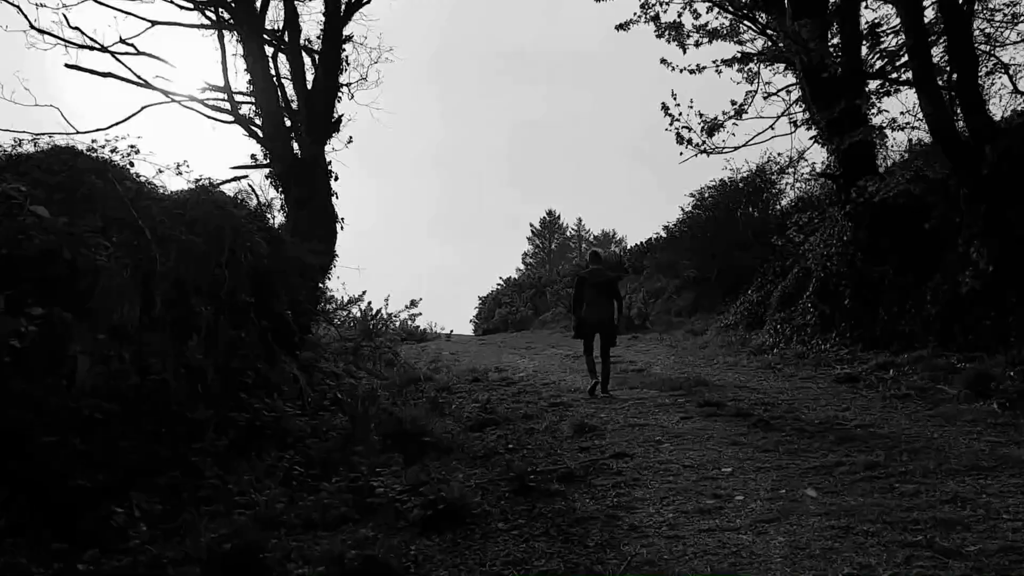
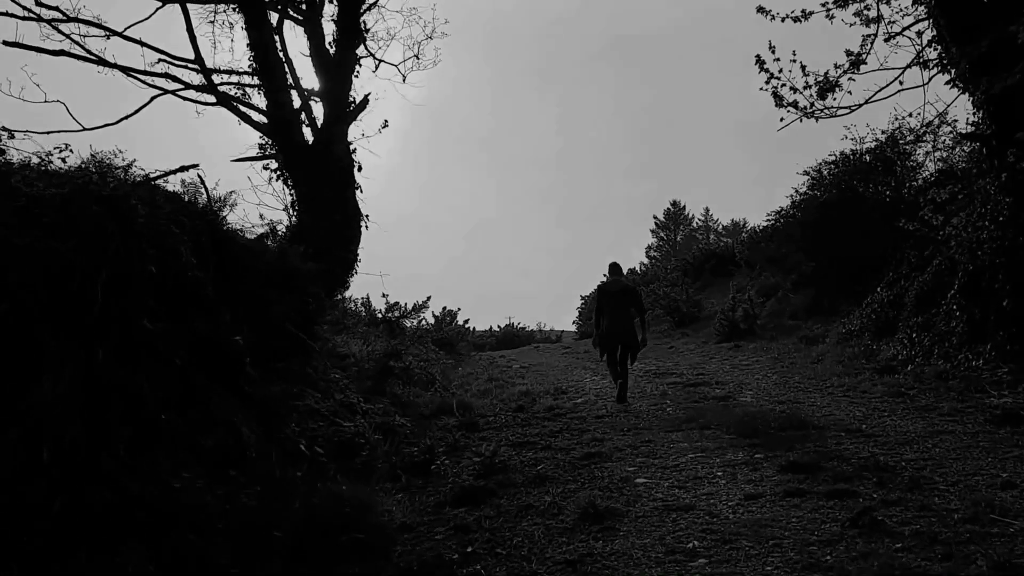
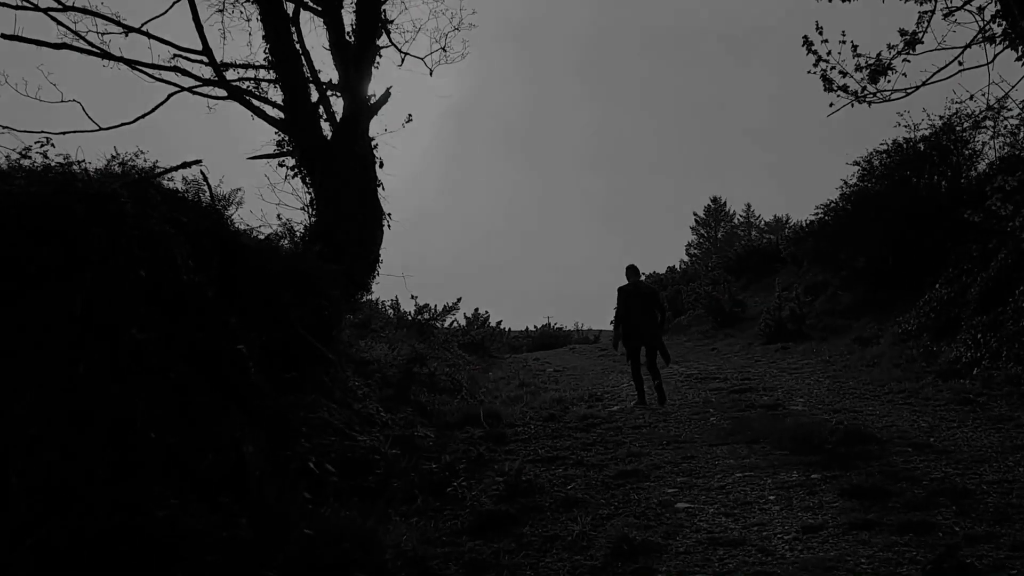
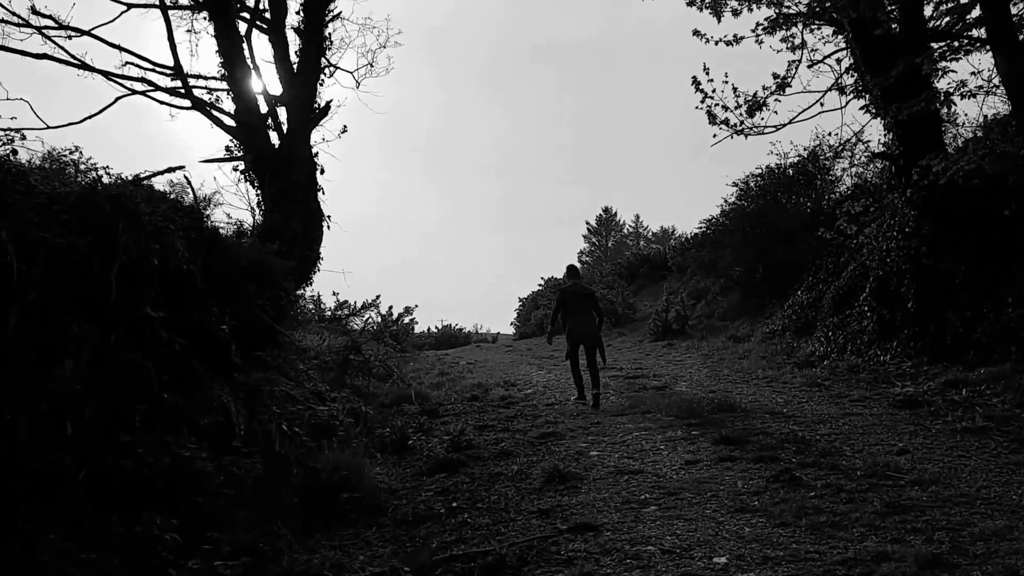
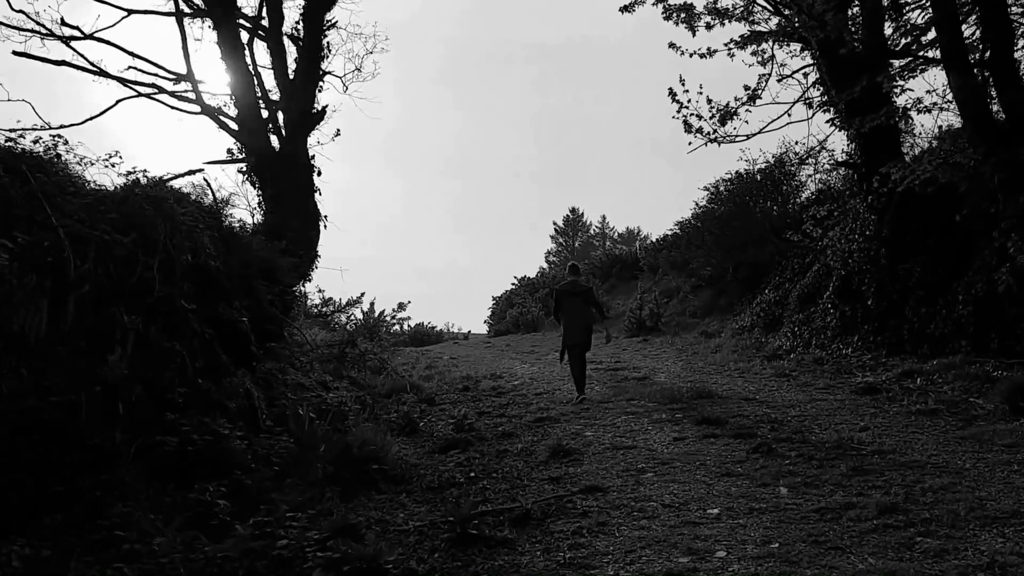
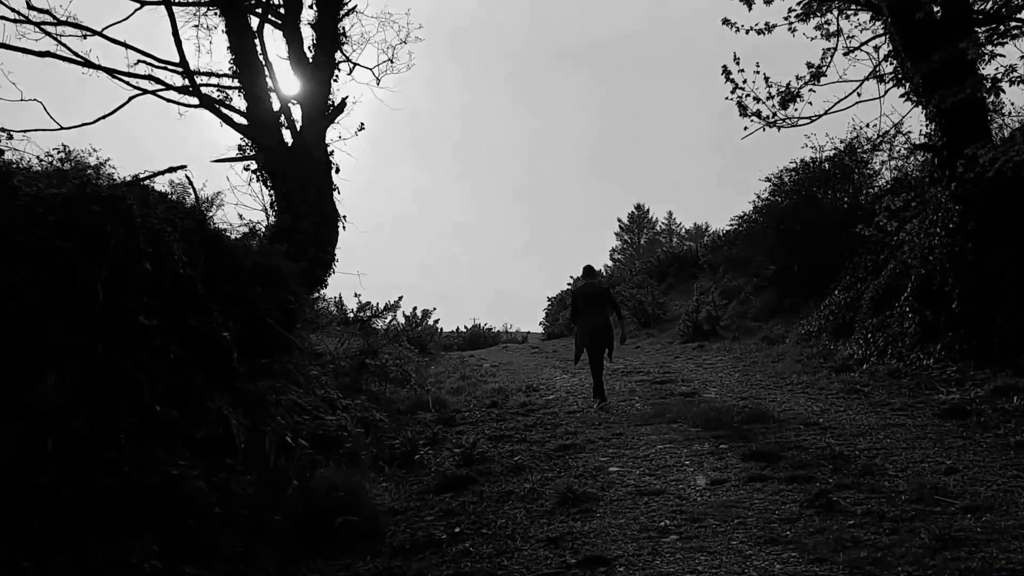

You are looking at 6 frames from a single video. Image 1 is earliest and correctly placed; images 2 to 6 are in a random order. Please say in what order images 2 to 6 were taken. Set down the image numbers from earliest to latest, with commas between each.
5, 4, 6, 2, 3
